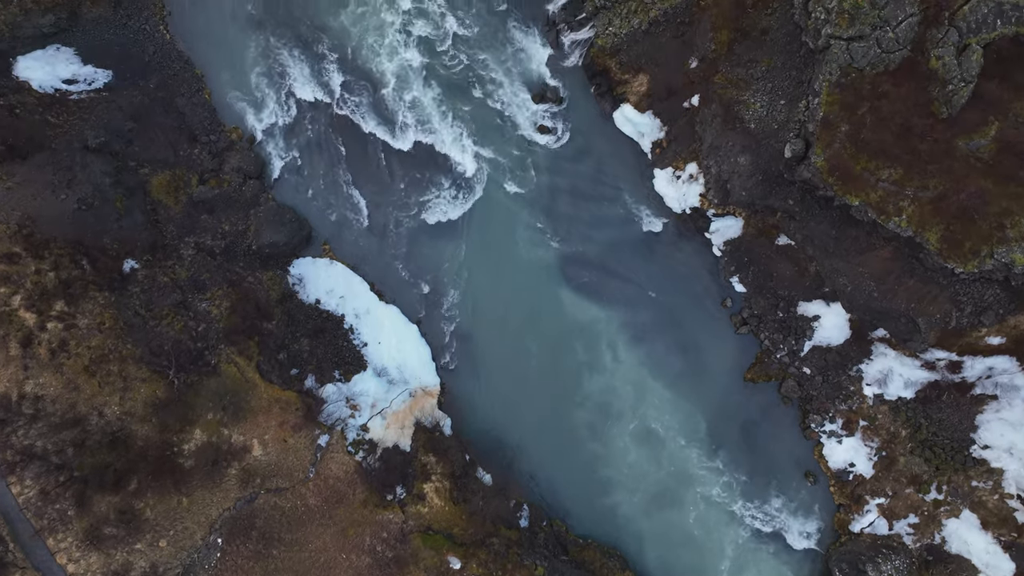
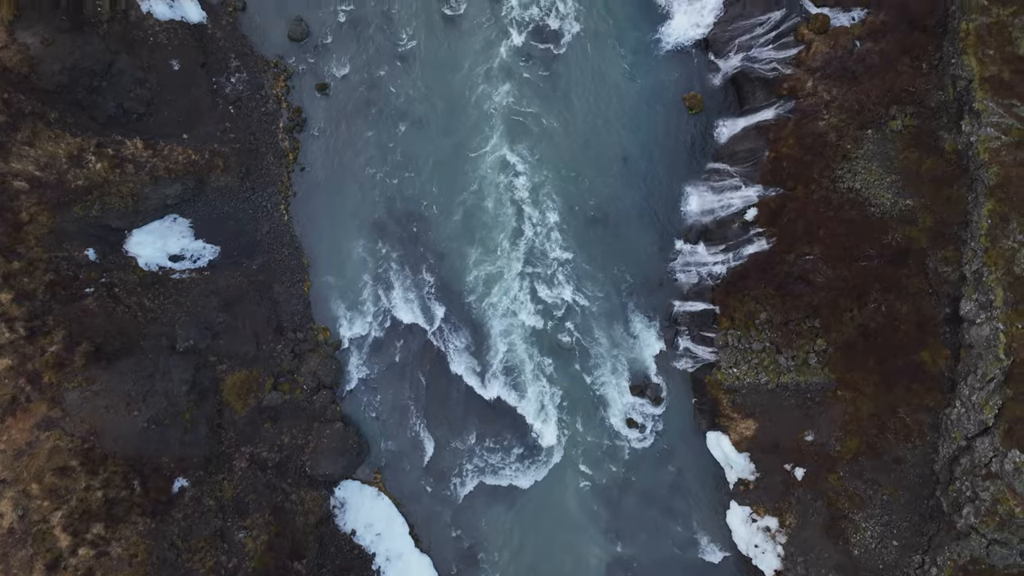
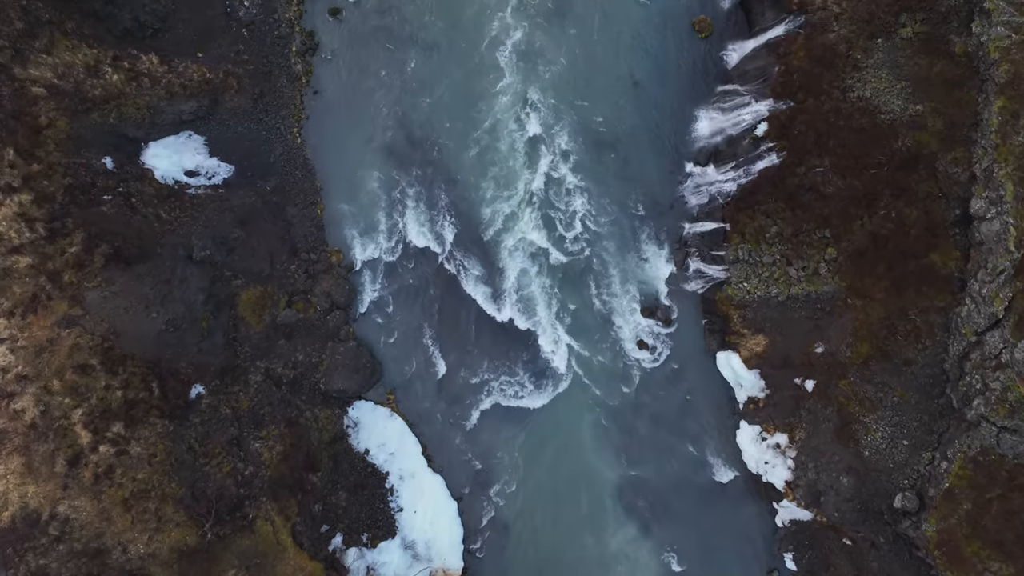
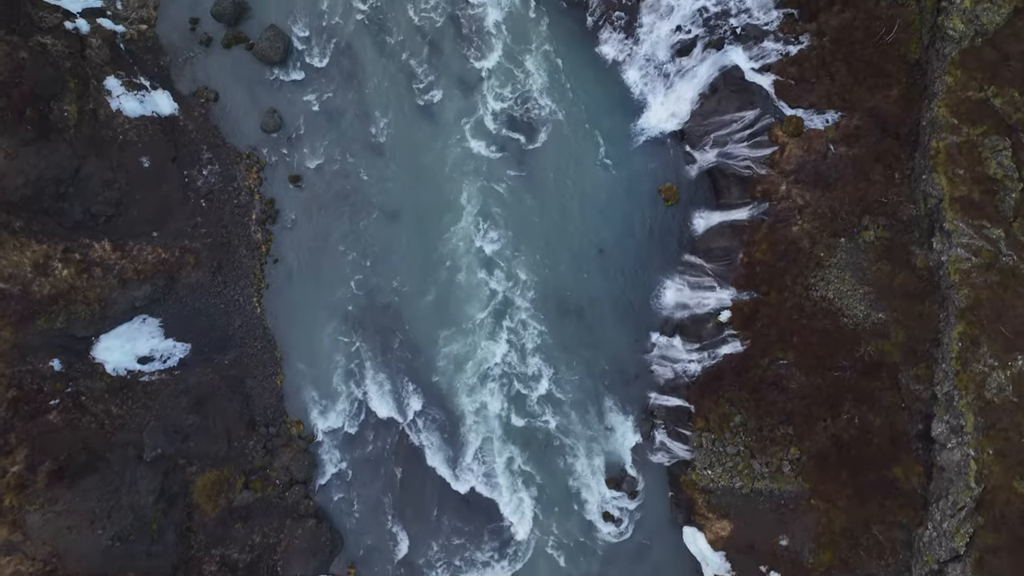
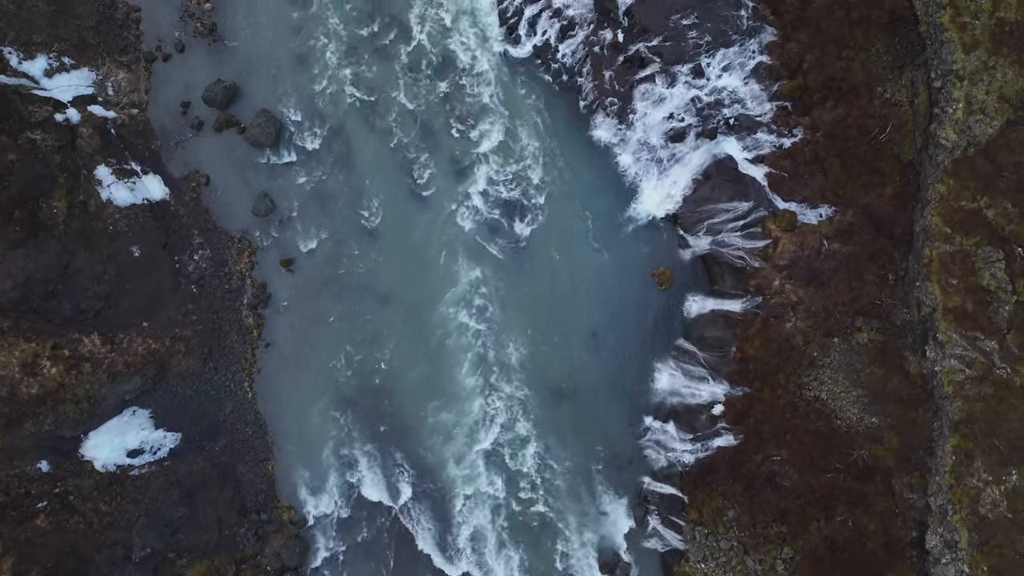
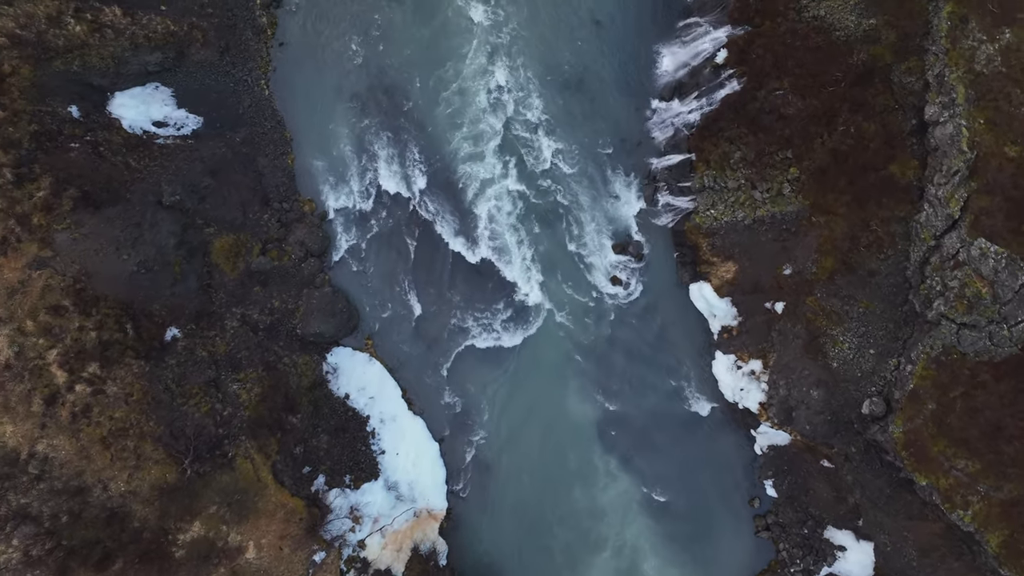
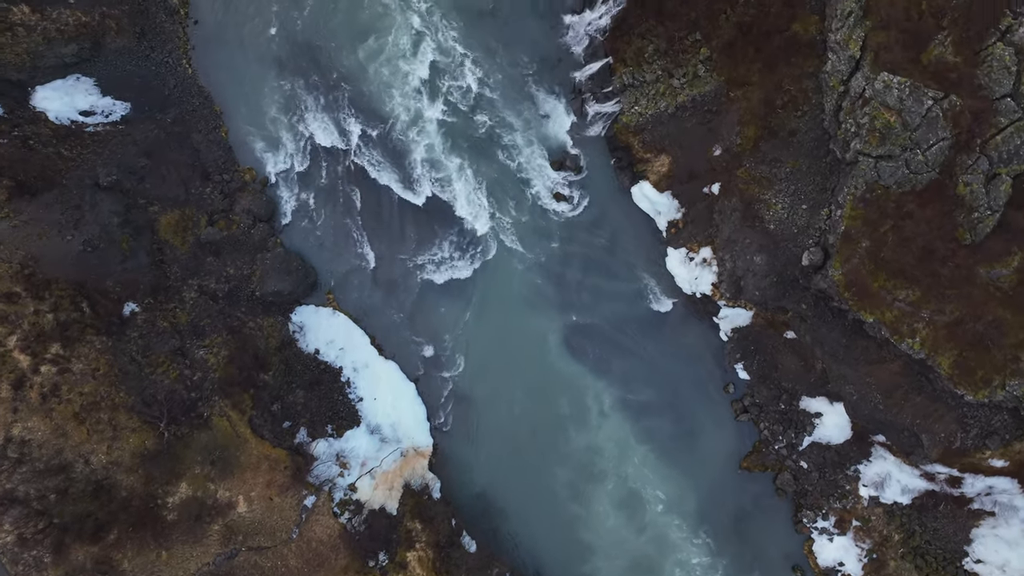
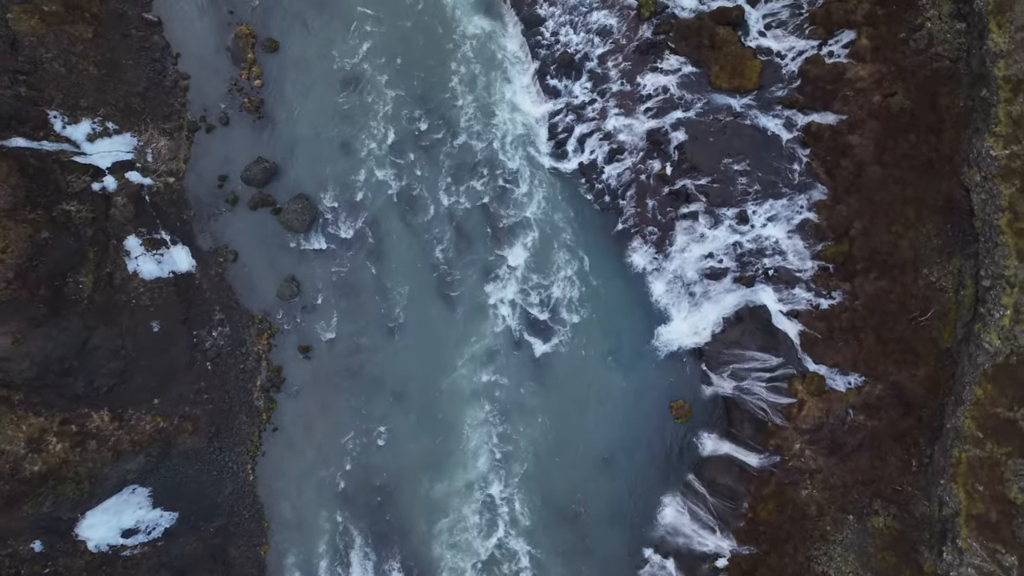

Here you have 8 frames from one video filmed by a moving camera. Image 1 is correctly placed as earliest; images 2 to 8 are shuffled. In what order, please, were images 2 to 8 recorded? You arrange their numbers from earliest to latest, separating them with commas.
7, 6, 3, 2, 4, 5, 8
